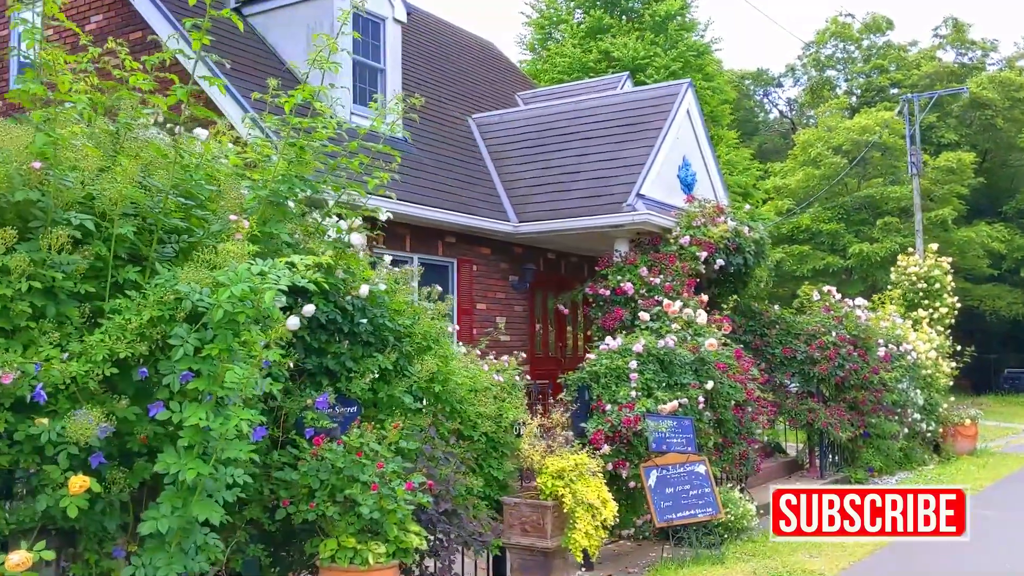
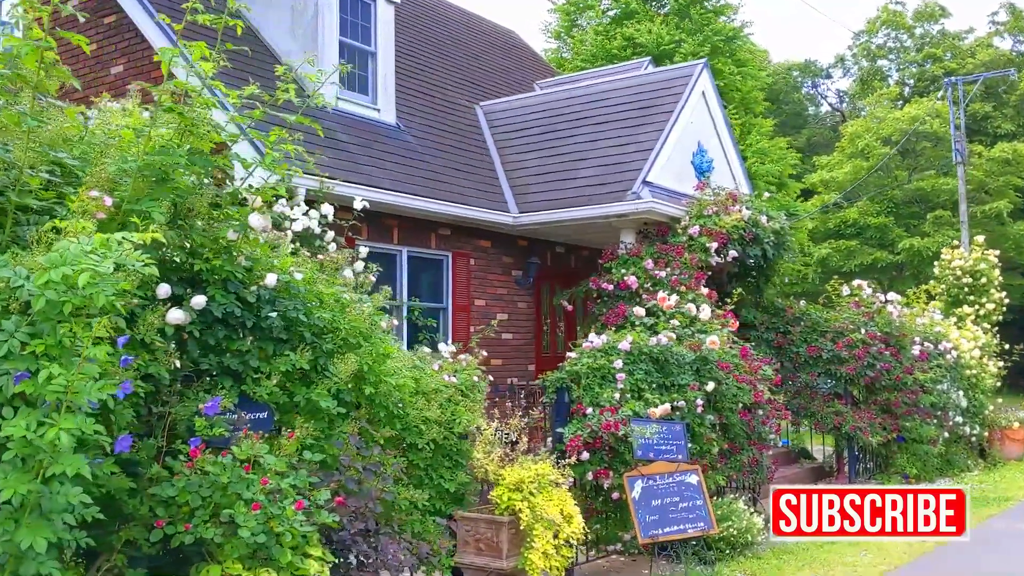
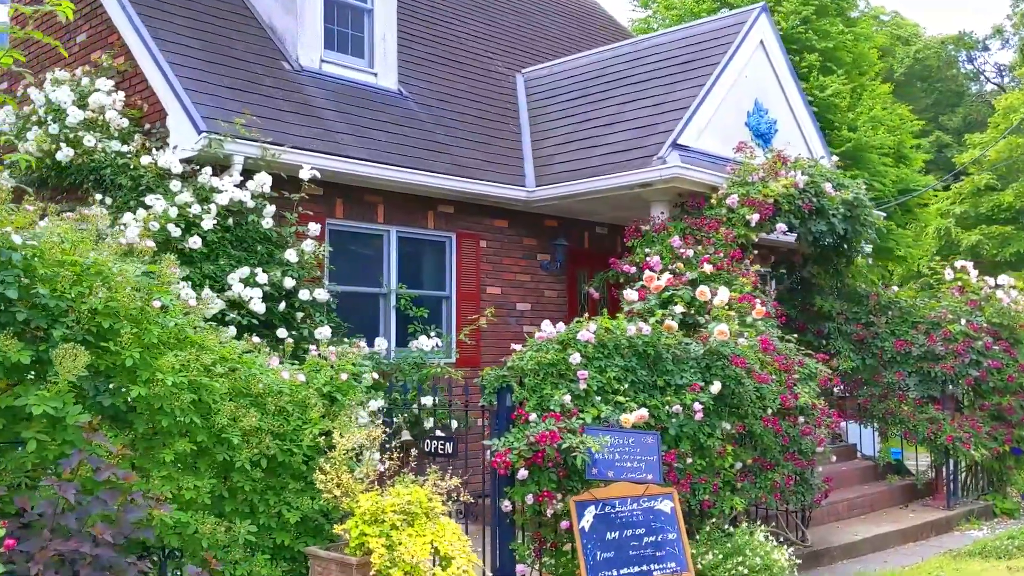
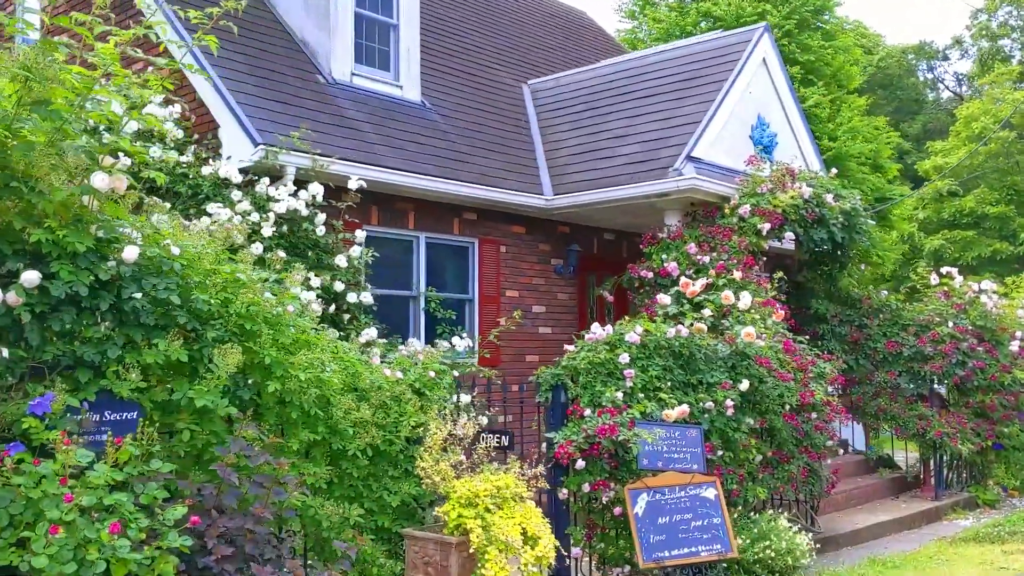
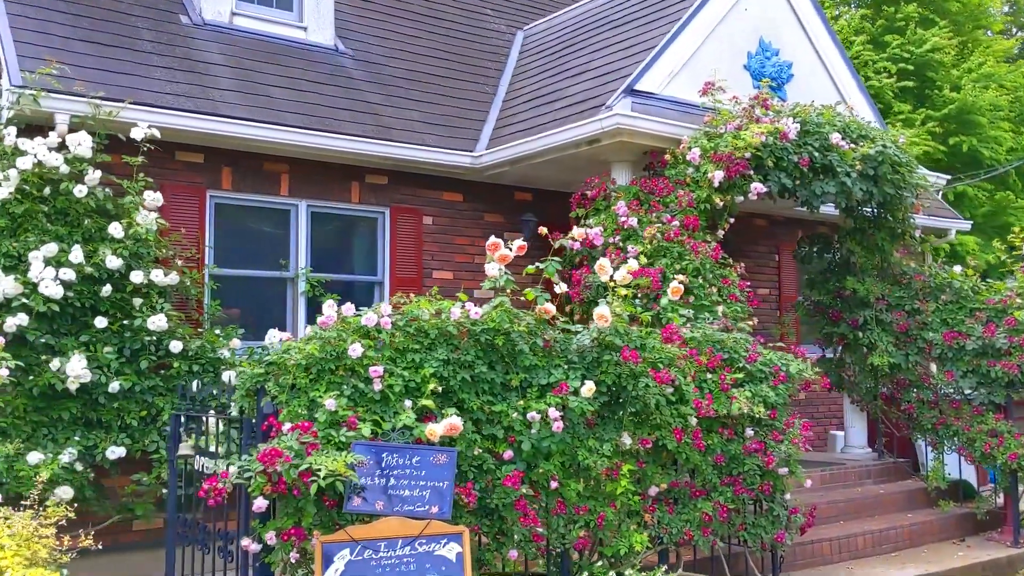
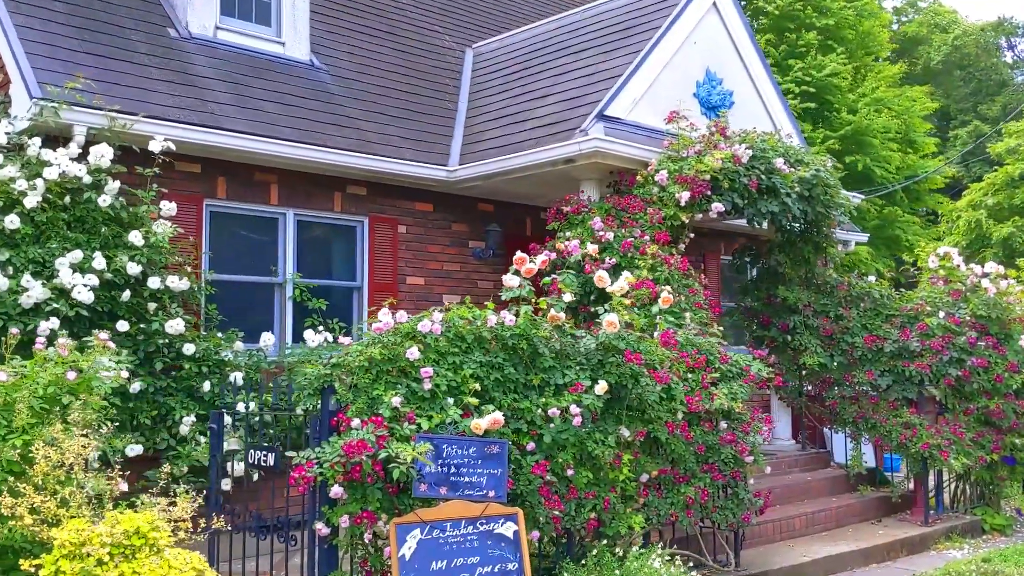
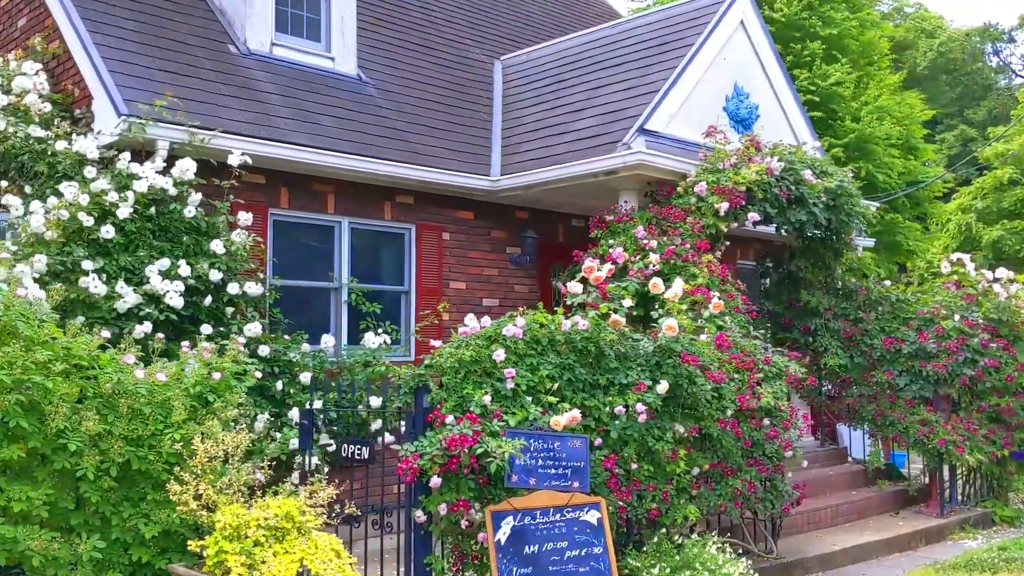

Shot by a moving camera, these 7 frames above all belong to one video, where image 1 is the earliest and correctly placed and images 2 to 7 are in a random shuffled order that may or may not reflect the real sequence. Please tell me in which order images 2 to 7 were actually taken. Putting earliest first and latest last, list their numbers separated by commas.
2, 4, 3, 7, 6, 5
